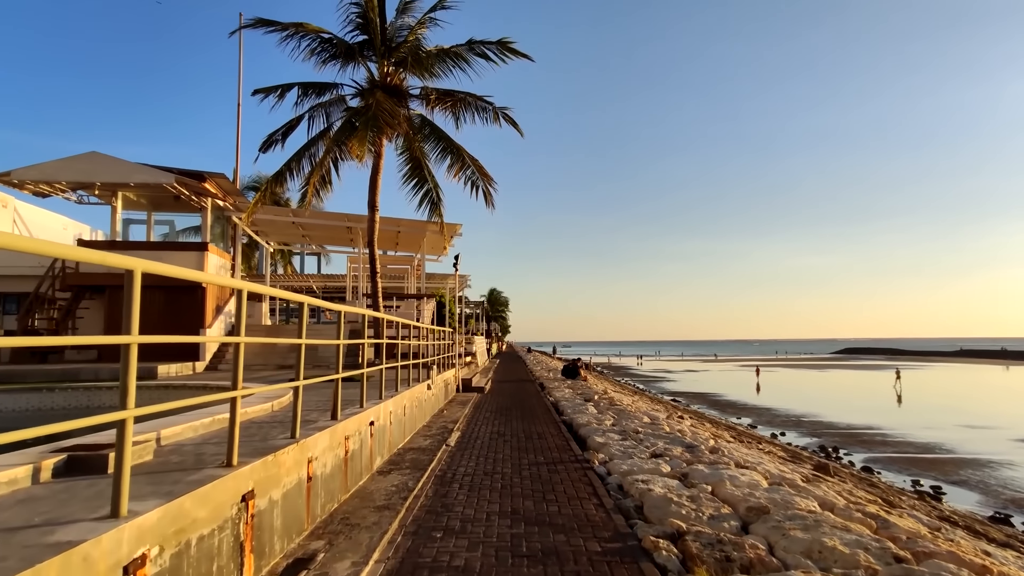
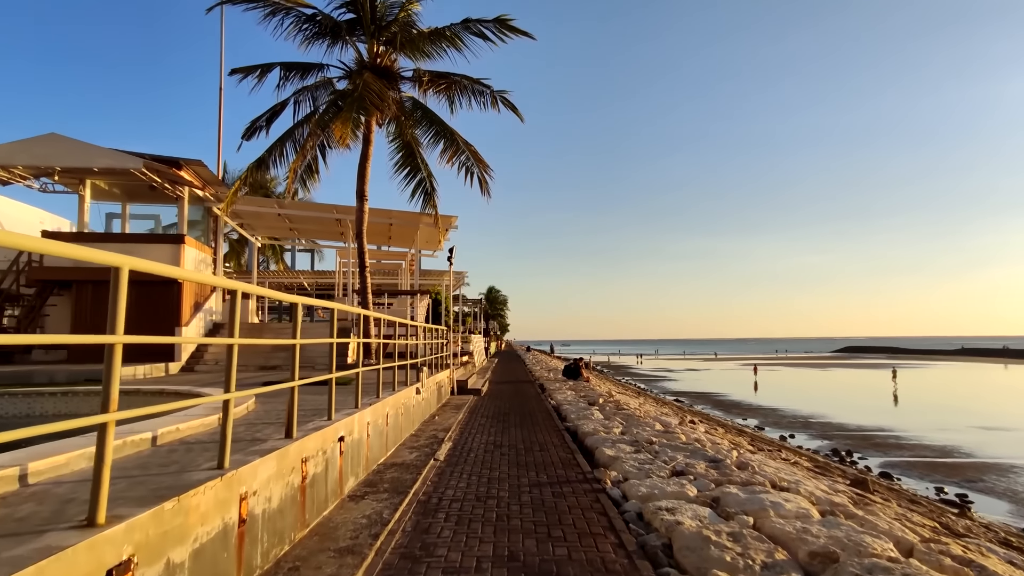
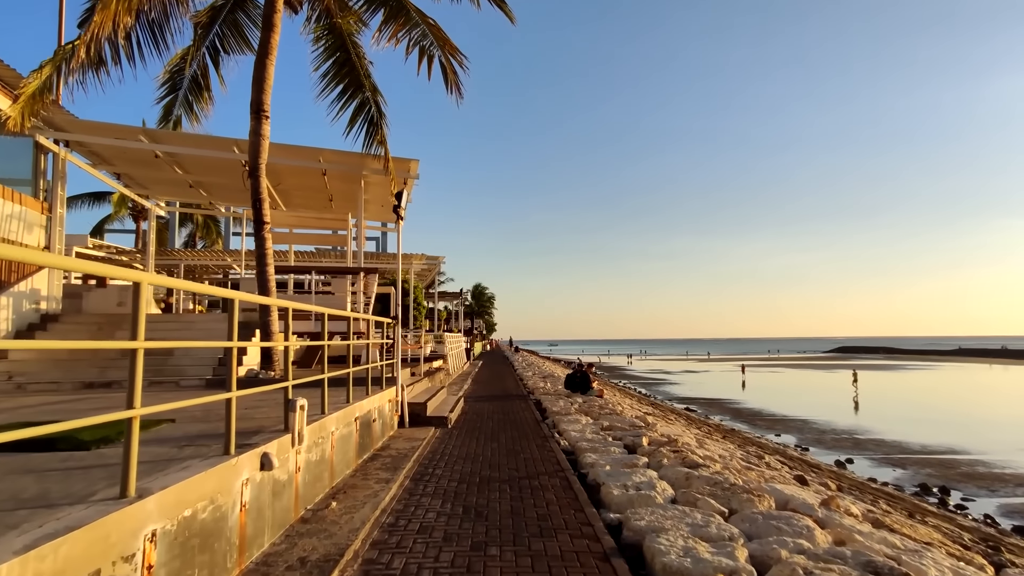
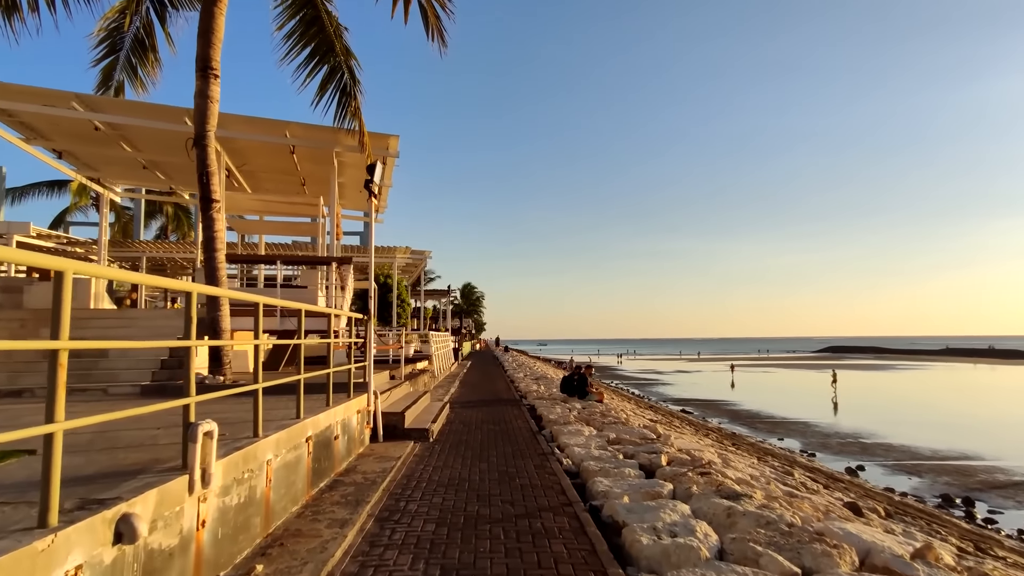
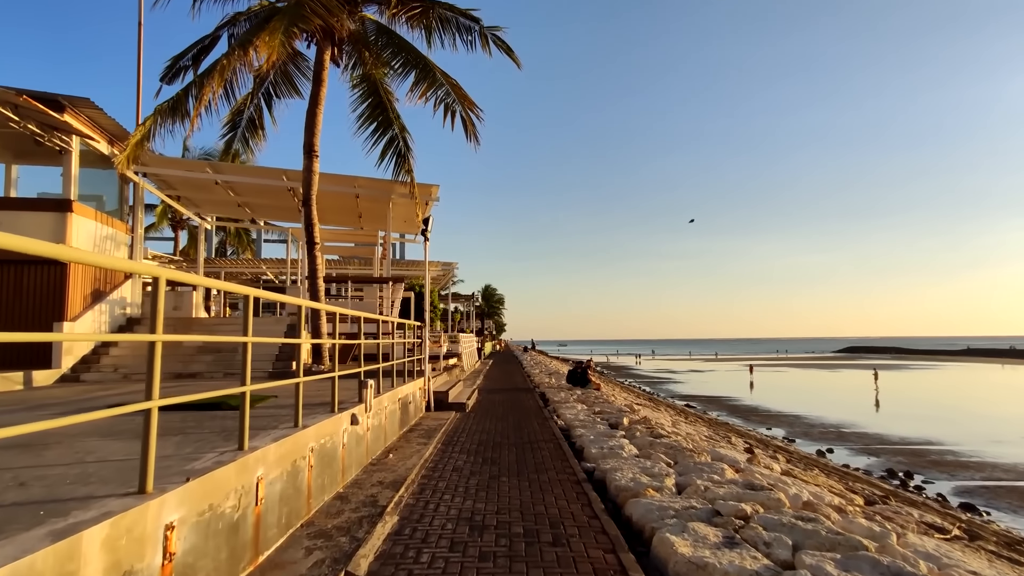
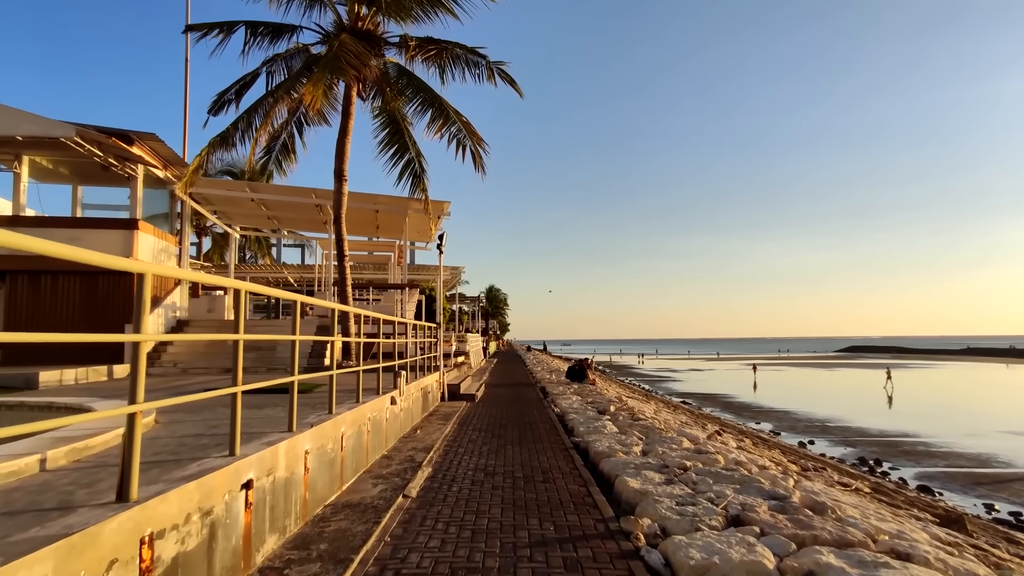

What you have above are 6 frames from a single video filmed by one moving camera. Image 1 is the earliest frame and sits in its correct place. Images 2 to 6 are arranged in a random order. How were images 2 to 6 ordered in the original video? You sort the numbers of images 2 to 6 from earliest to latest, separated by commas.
2, 6, 5, 3, 4
